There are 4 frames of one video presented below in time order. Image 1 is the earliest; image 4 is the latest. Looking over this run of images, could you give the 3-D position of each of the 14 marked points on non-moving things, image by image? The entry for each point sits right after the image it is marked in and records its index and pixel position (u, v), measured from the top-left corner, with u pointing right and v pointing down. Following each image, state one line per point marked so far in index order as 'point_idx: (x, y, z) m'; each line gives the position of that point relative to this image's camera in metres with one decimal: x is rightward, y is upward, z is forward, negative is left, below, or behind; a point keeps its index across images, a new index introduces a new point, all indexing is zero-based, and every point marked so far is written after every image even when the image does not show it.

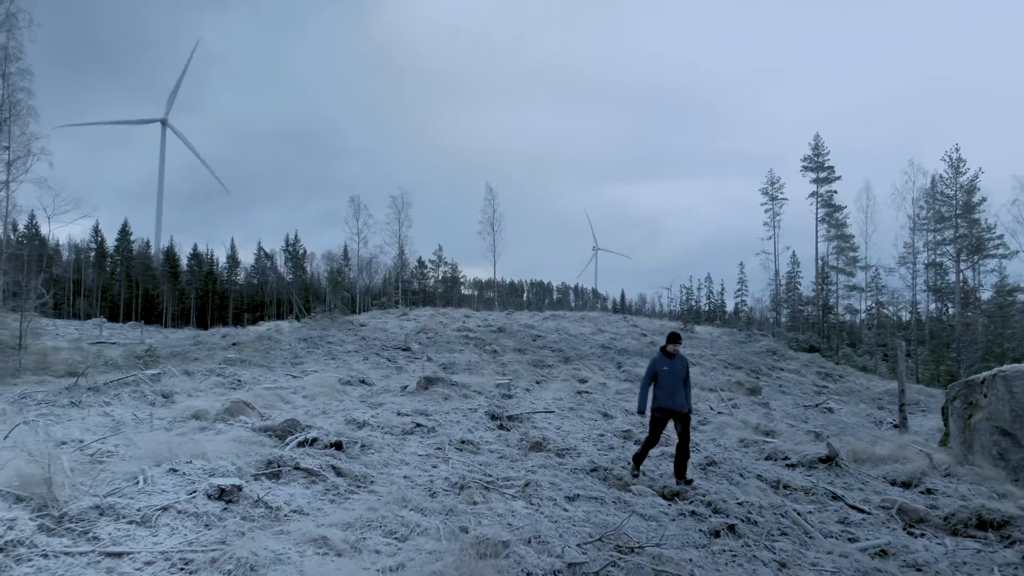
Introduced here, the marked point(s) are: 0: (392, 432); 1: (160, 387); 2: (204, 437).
0: (-1.5, -1.7, +6.2) m
1: (-6.1, -1.7, +8.8) m
2: (-3.0, -1.4, +4.9) m
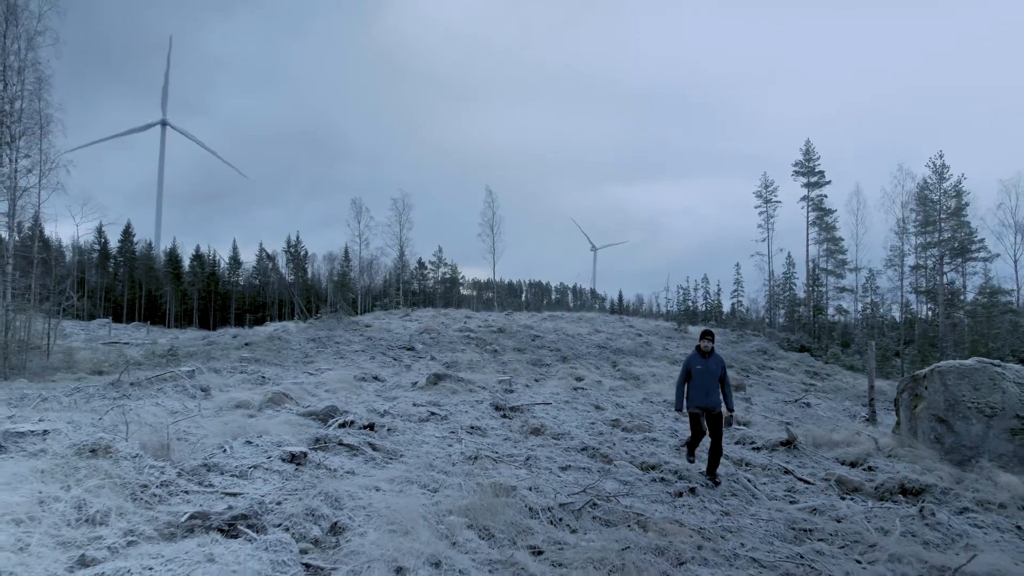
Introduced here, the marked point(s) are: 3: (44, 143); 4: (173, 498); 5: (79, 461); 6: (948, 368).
0: (-1.4, -1.8, +7.2) m
1: (-6.0, -1.8, +9.8) m
2: (-2.9, -1.5, +5.9) m
3: (-17.9, +5.5, +19.6) m
4: (-2.2, -1.3, +3.3) m
5: (-2.9, -1.2, +3.4) m
6: (+6.5, -1.2, +7.7) m
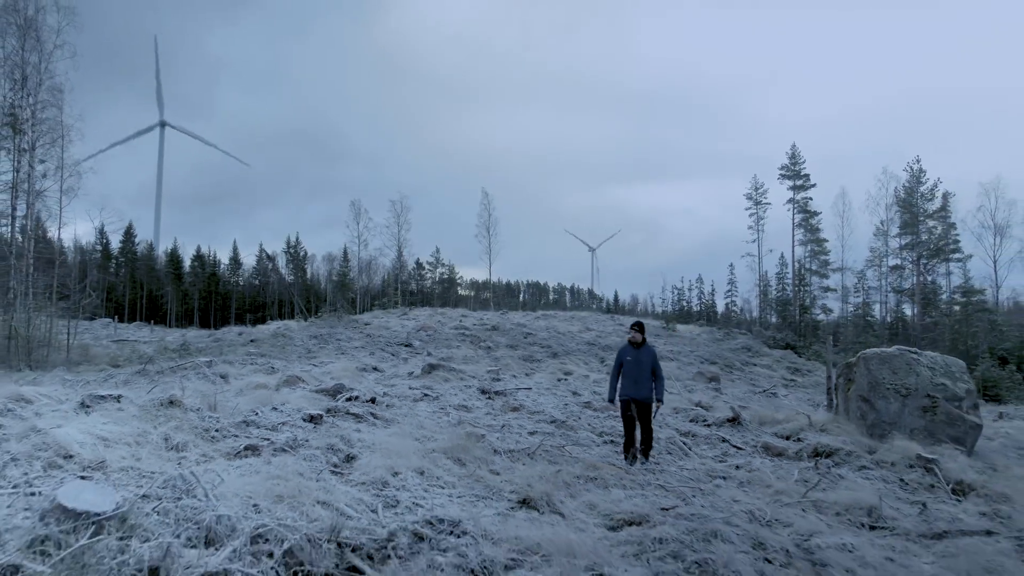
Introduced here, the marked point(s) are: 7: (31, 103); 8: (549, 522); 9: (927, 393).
0: (-1.7, -1.8, +8.4) m
1: (-6.3, -1.7, +10.9) m
2: (-3.2, -1.5, +7.1) m
3: (-18.2, +5.6, +20.7) m
4: (-2.5, -1.3, +4.5) m
5: (-3.2, -1.1, +4.6) m
6: (+6.2, -1.2, +8.9) m
7: (-18.3, +7.0, +19.4) m
8: (+0.2, -1.4, +3.2) m
9: (+6.7, -1.7, +8.3) m
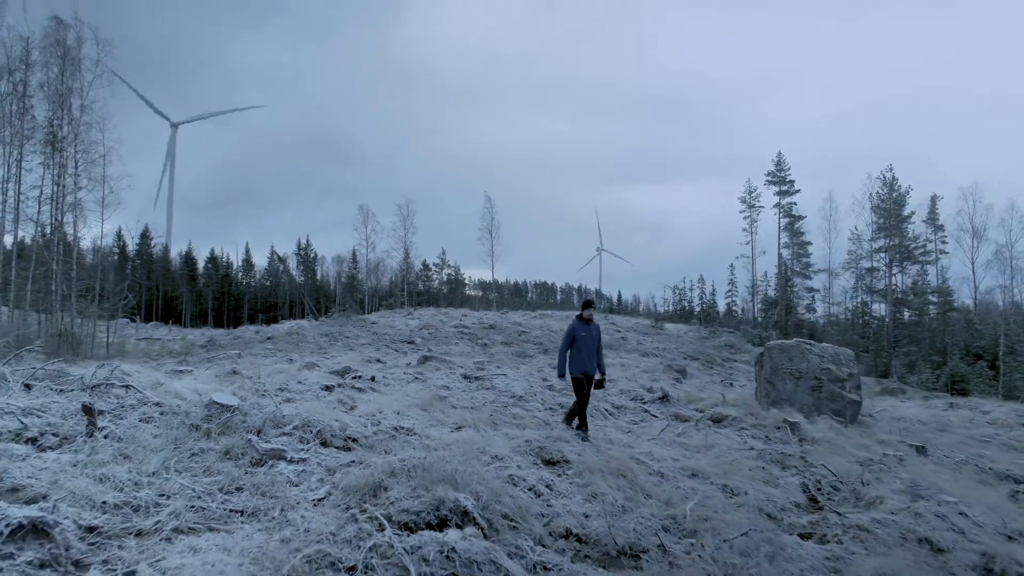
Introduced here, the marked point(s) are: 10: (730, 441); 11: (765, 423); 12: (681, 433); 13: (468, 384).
0: (-2.3, -1.9, +10.6) m
1: (-6.9, -1.8, +13.2) m
2: (-3.8, -1.6, +9.3) m
3: (-18.6, +5.4, +23.2) m
4: (-3.1, -1.4, +6.7) m
5: (-3.8, -1.2, +6.8) m
6: (+5.6, -1.2, +10.9) m
7: (-18.7, +6.9, +21.9) m
8: (-0.4, -1.5, +5.3) m
9: (+6.1, -1.8, +10.4) m
10: (+3.1, -2.2, +7.1) m
11: (+4.5, -2.4, +9.0) m
12: (+2.5, -2.2, +7.5) m
13: (-1.0, -2.1, +11.0) m
